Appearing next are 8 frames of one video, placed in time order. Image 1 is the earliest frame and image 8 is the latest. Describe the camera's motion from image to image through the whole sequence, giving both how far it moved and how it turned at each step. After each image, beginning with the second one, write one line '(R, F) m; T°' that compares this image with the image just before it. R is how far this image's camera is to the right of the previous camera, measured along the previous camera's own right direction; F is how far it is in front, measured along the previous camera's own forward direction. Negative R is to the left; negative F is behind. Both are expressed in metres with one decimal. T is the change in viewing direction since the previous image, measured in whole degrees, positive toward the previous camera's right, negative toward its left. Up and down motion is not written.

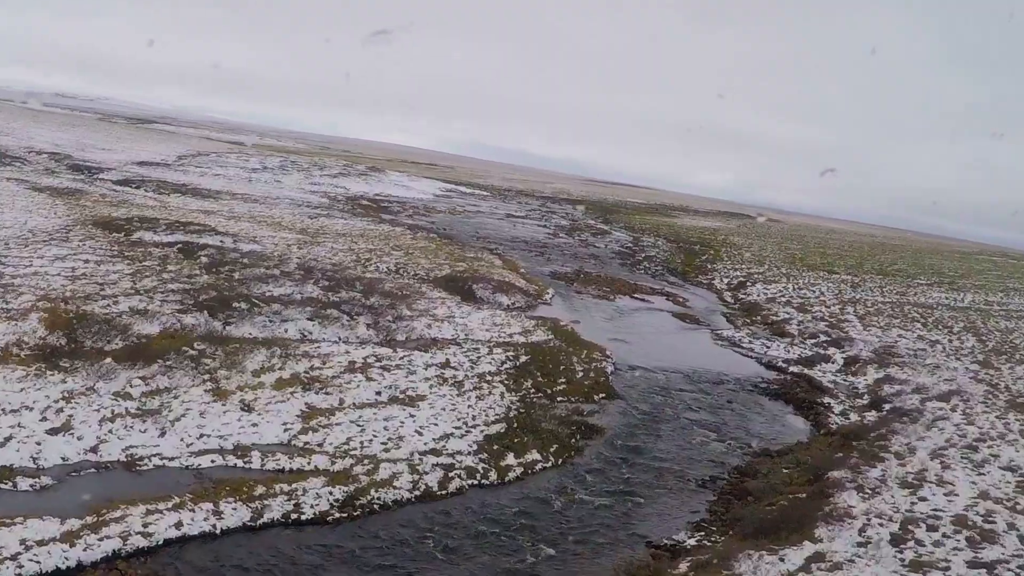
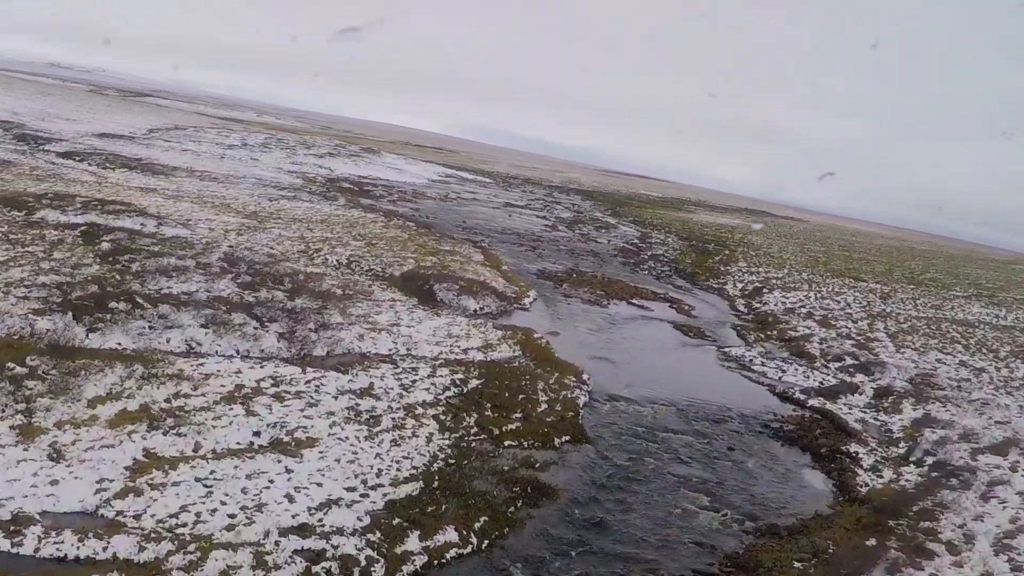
(+1.3, +4.1) m; -1°
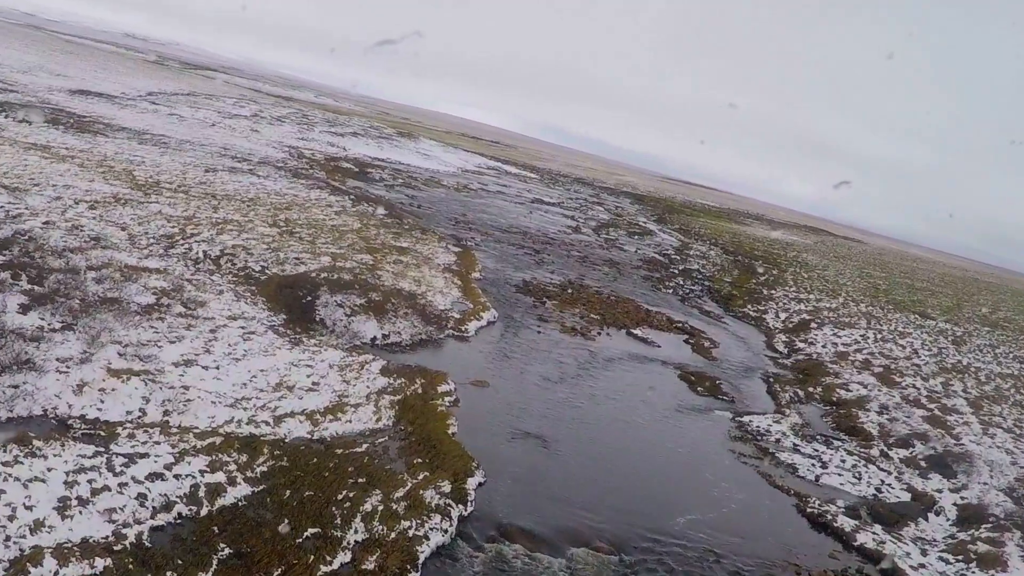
(+3.0, +7.8) m; -4°
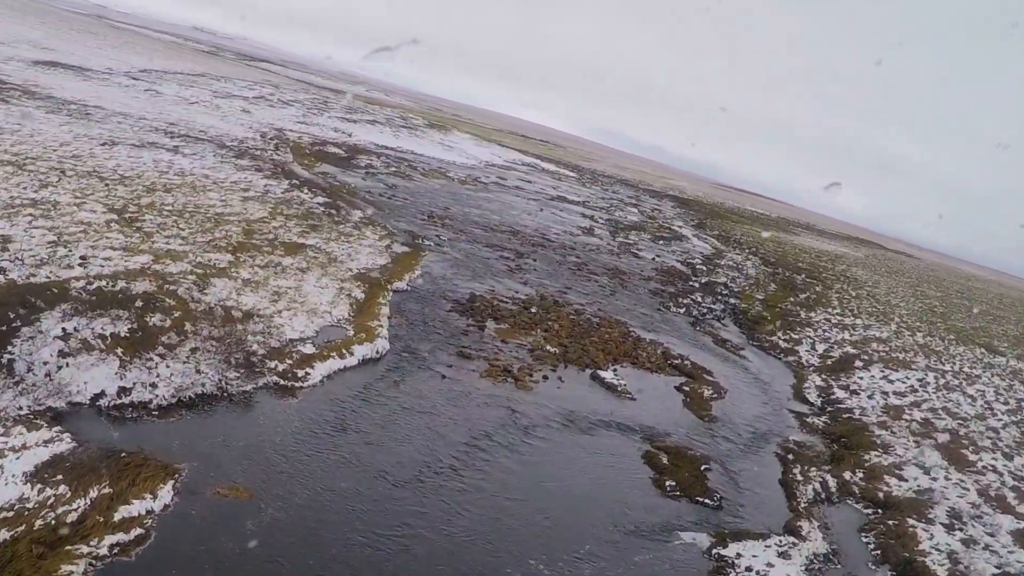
(+3.1, +6.8) m; -4°
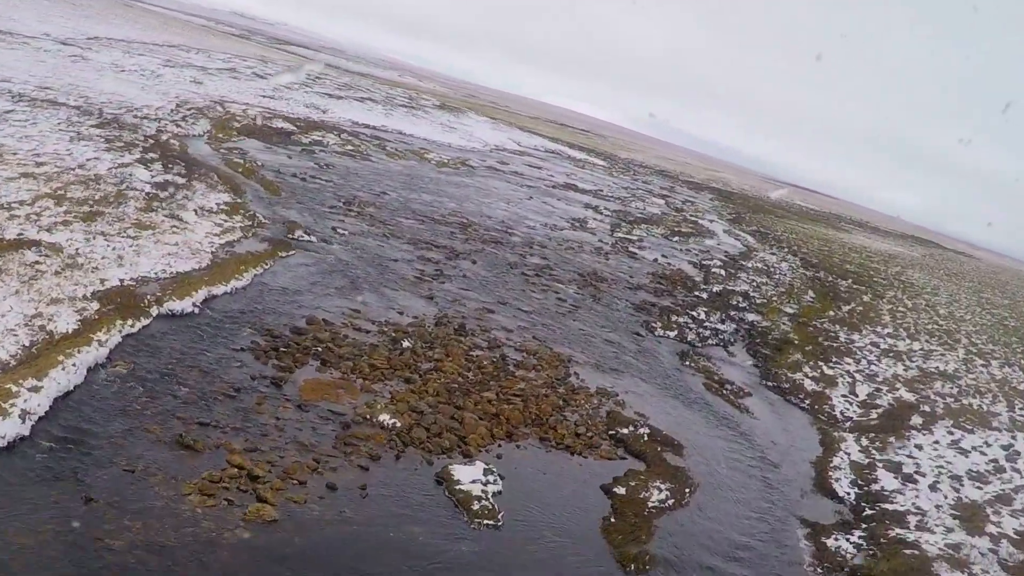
(+3.4, +7.6) m; -3°
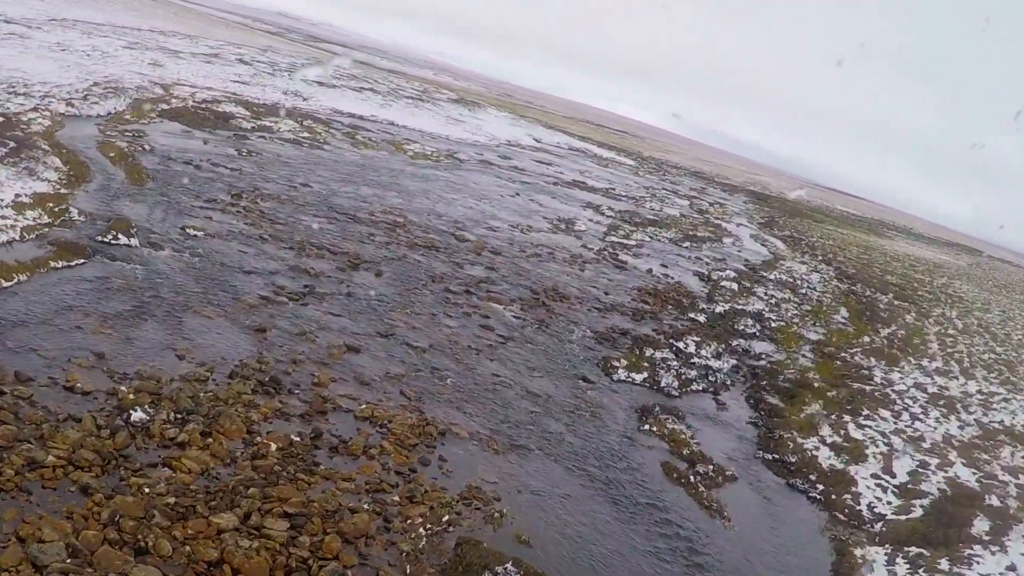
(+2.8, +5.7) m; -4°
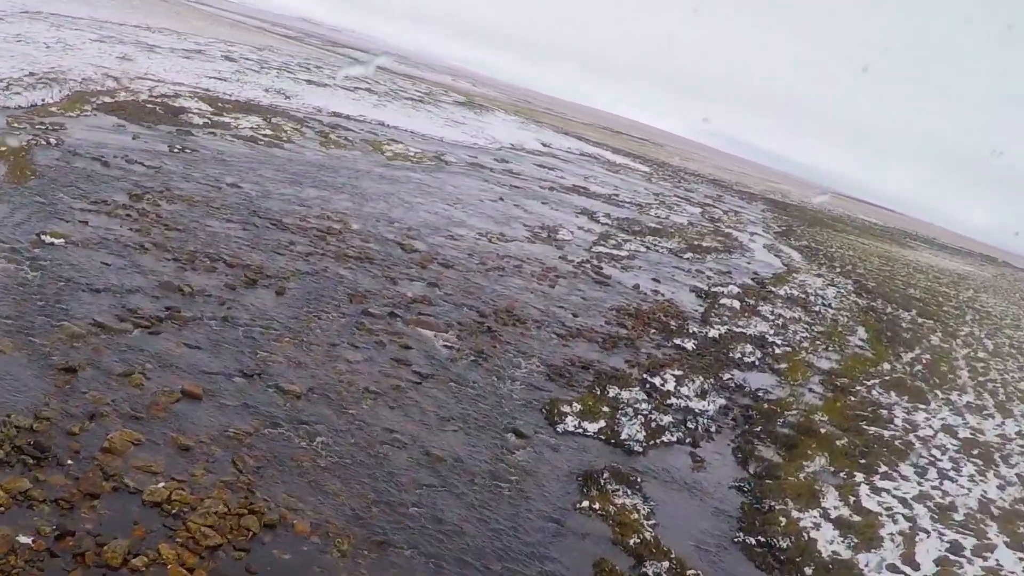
(+1.6, +3.1) m; -2°
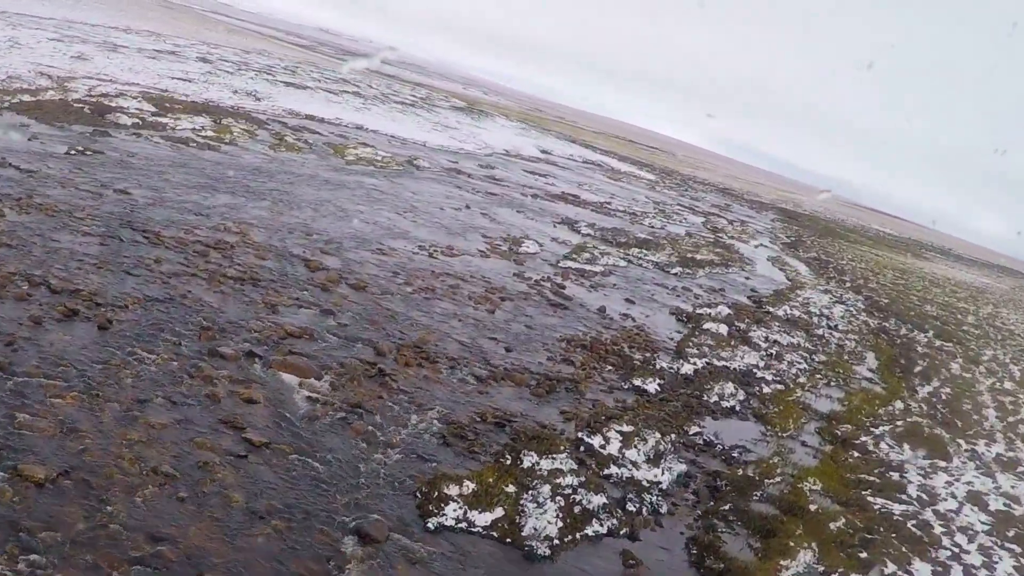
(+1.8, +3.1) m; -2°
